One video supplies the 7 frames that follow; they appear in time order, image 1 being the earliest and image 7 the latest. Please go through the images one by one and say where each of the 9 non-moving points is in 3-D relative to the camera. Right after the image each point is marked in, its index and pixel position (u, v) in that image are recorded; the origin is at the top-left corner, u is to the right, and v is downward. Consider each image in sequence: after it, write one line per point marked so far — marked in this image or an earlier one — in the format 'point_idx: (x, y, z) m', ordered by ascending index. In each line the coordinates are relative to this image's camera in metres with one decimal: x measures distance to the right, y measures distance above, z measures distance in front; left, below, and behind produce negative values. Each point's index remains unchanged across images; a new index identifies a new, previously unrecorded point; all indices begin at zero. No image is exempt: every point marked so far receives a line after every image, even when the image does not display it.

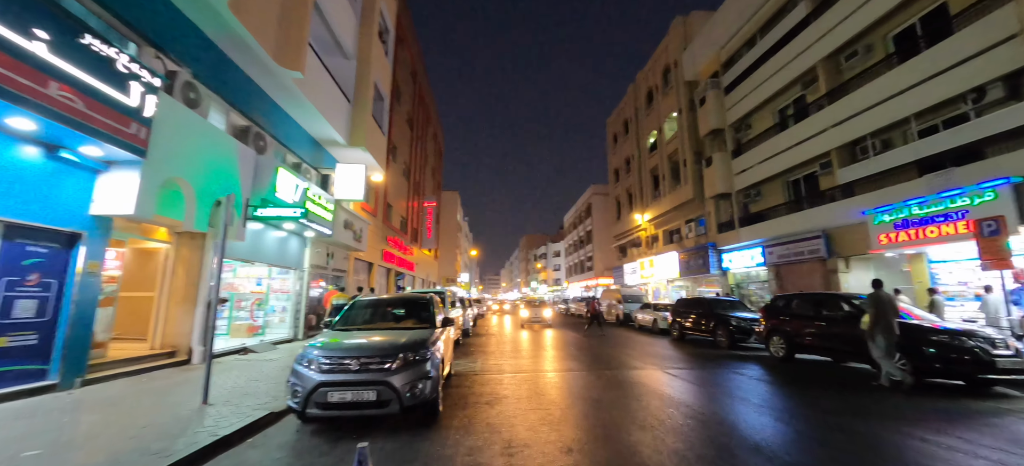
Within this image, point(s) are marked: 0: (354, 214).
0: (-6.3, +0.8, +15.2) m
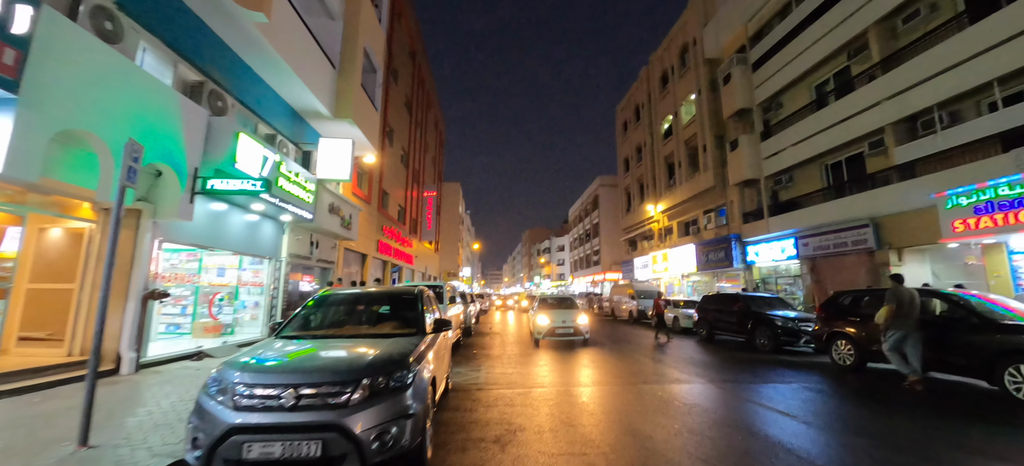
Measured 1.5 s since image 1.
0: (-6.1, +1.3, +13.5) m
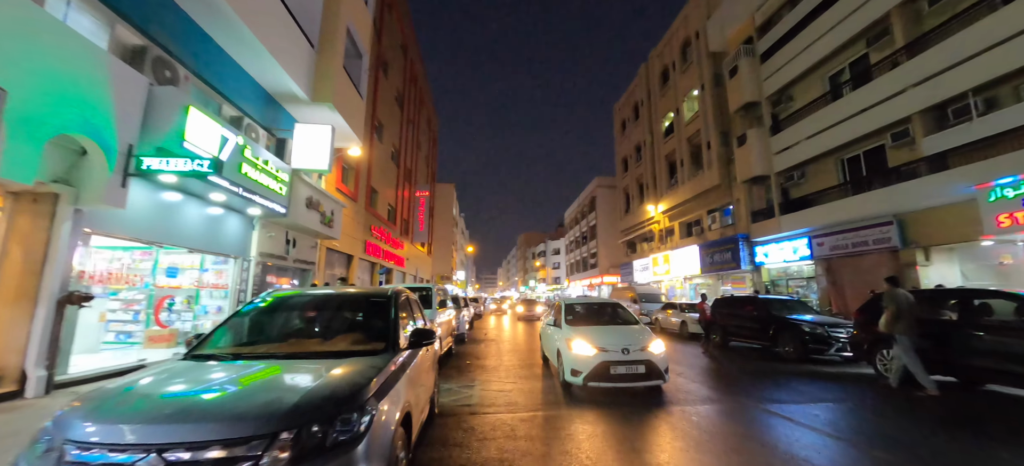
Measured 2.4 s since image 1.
0: (-6.2, +1.3, +12.3) m
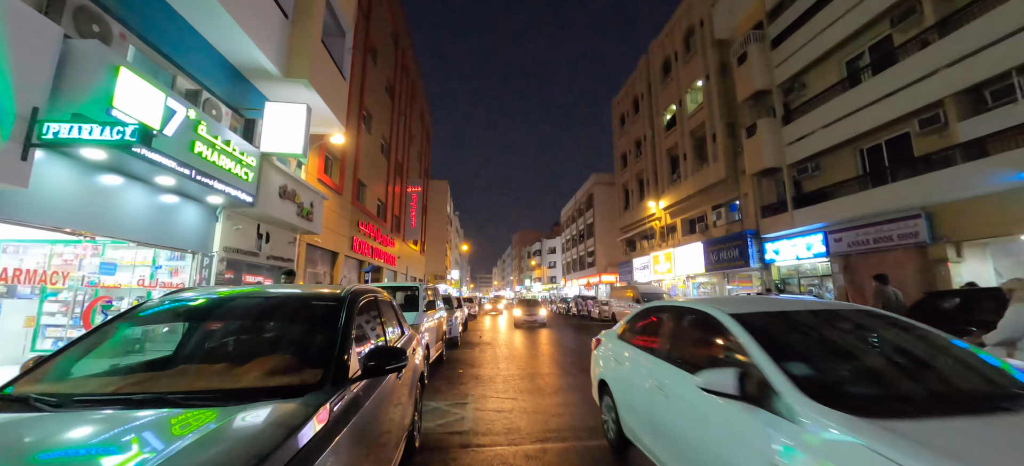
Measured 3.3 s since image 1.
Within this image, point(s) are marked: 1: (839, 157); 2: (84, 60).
0: (-6.2, +1.5, +11.1) m
1: (+12.9, +3.0, +14.8) m
2: (-5.9, +2.4, +5.2) m
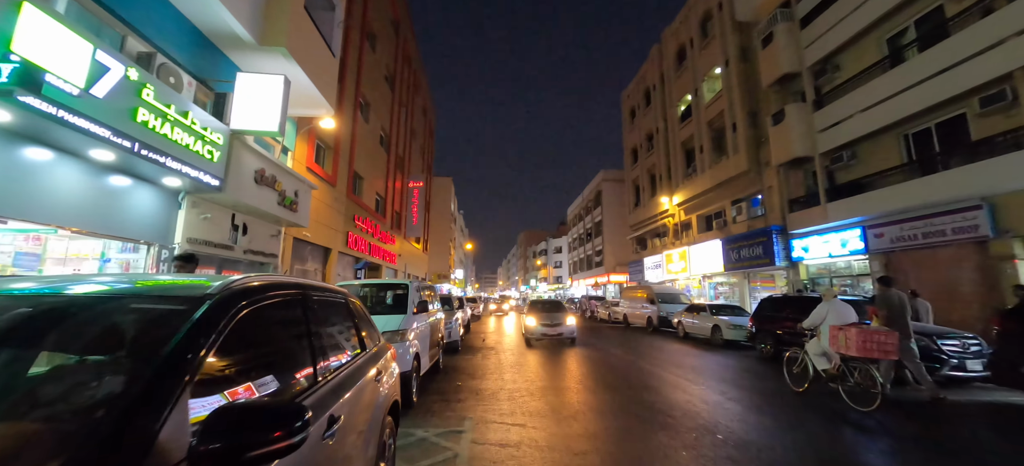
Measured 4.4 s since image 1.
0: (-6.1, +1.7, +10.0) m
1: (+13.1, +3.2, +13.4) m
2: (-5.8, +2.6, +4.1) m
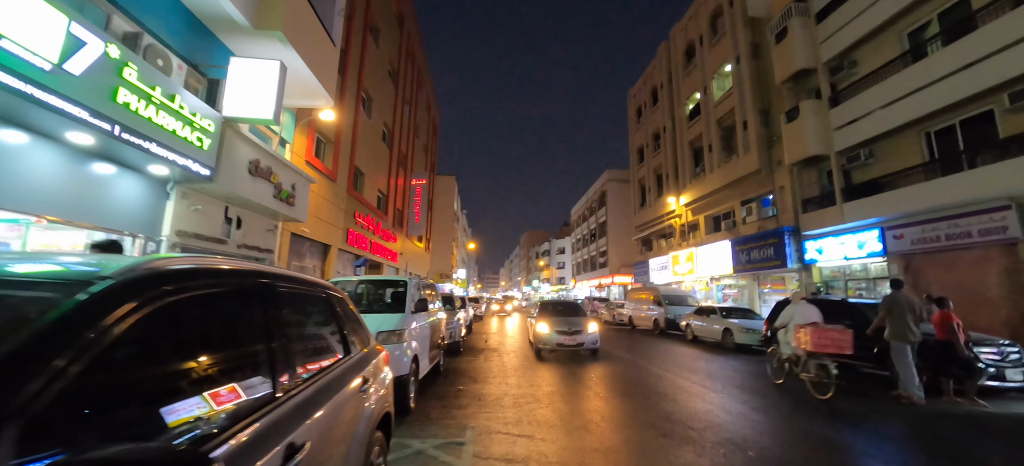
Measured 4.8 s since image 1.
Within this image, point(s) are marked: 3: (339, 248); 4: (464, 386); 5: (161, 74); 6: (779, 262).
0: (-5.9, +1.9, +9.6) m
1: (+13.3, +3.1, +12.9) m
2: (-5.7, +2.8, +3.7) m
3: (-7.2, -0.6, +15.6) m
4: (-0.9, -2.7, +6.7) m
5: (-5.8, +2.7, +6.2) m
6: (+11.6, -1.3, +16.3) m
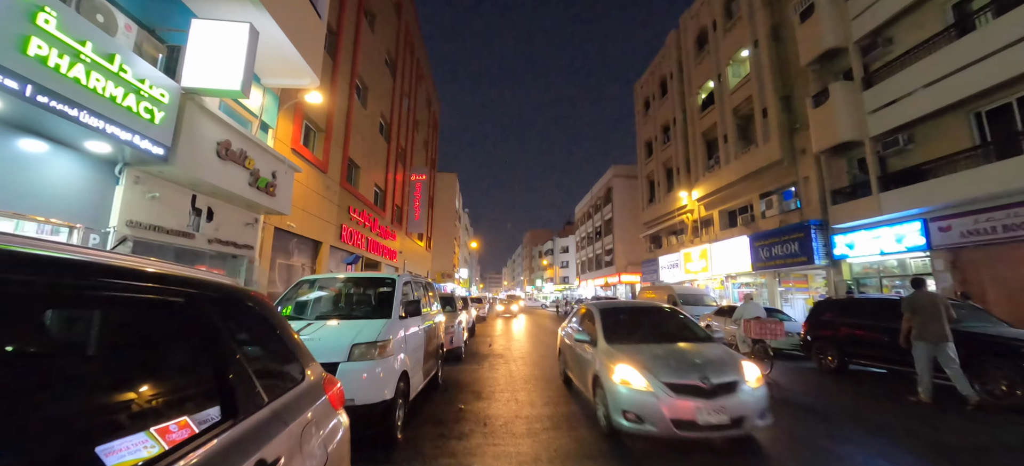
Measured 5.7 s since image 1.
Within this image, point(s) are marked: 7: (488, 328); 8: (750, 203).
0: (-5.8, +2.0, +8.5) m
1: (+13.4, +3.4, +11.7) m
2: (-5.6, +2.9, +2.6) m
3: (-7.0, -0.5, +14.5) m
4: (-0.7, -2.6, +5.6) m
5: (-5.7, +2.8, +5.2) m
6: (+11.8, -1.0, +15.2) m
7: (-1.3, -5.0, +19.8) m
8: (+12.3, +1.5, +19.4) m
